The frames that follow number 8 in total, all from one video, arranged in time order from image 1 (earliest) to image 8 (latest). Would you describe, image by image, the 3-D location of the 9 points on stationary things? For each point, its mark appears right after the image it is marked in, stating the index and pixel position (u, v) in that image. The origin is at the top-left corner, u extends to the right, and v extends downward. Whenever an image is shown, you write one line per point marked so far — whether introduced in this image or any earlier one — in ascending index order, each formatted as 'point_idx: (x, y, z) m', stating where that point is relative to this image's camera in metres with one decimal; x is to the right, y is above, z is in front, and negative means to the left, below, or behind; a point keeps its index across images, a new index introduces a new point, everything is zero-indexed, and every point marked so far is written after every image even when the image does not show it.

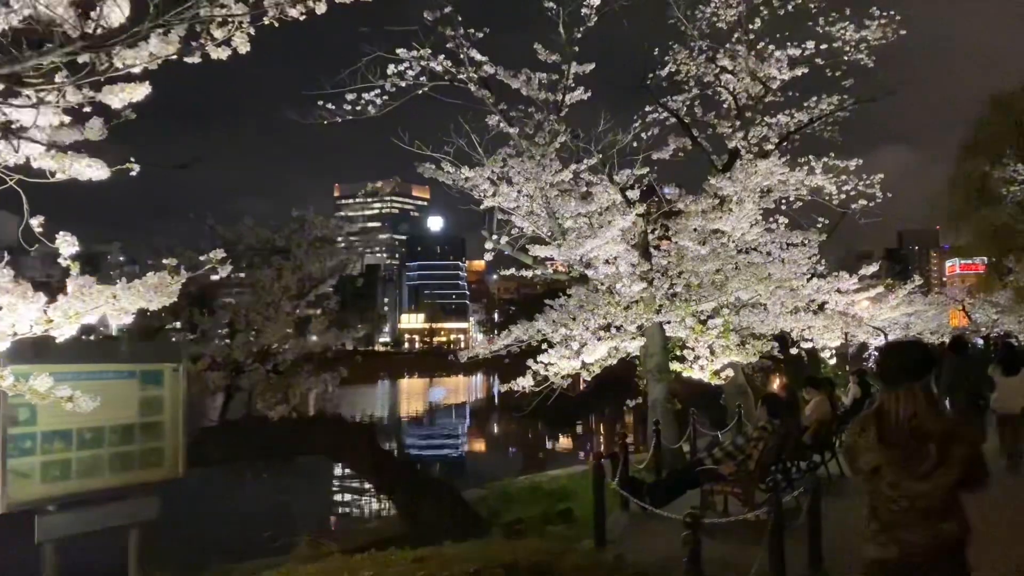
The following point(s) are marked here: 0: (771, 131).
0: (+4.8, +2.9, +16.1) m
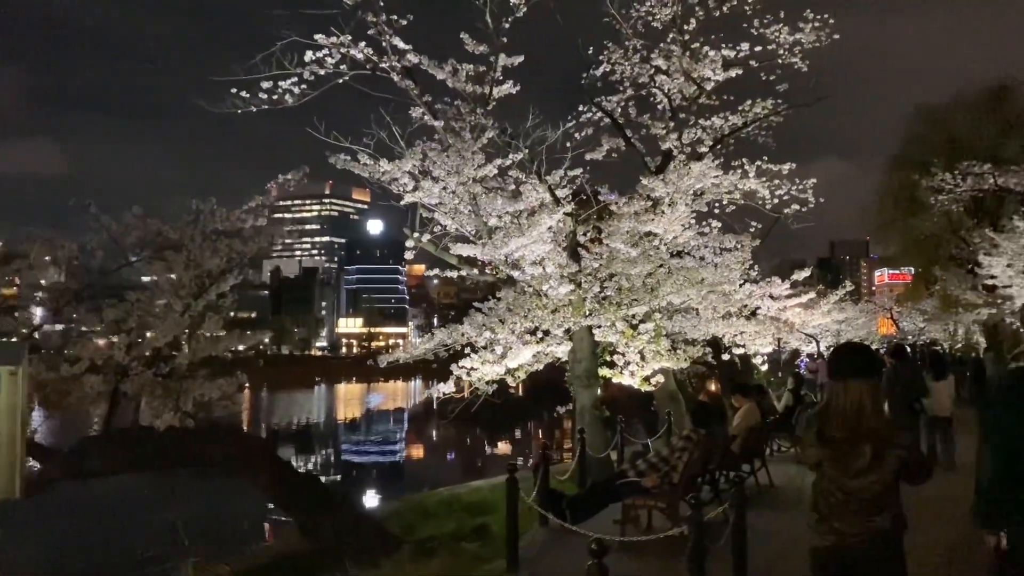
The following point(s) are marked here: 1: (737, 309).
0: (+3.5, +2.8, +15.8) m
1: (+4.1, -0.4, +15.7) m
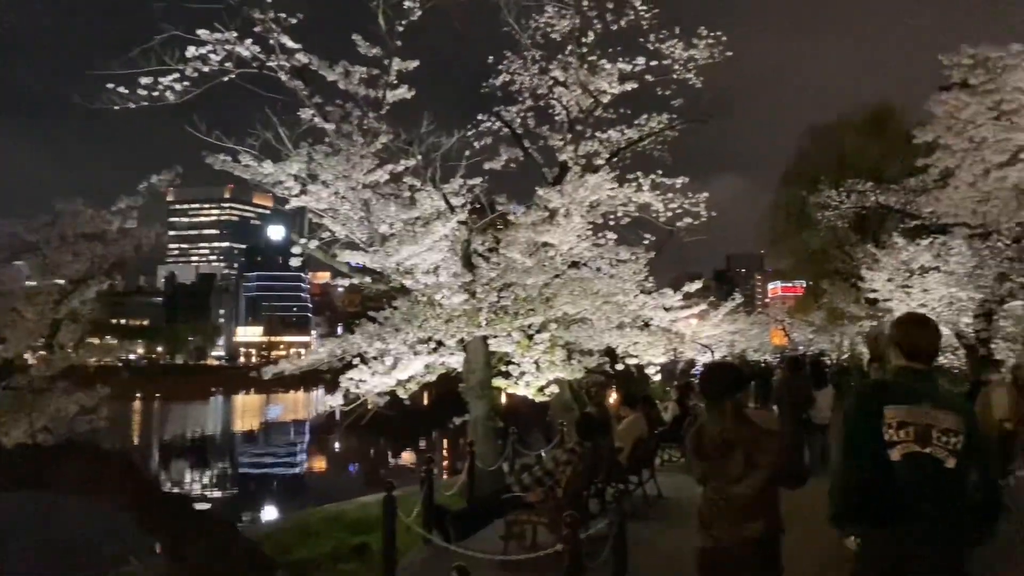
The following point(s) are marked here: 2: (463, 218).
0: (+1.6, +2.6, +15.9) m
1: (+2.2, -0.6, +15.8) m
2: (-0.7, +1.1, +13.3) m
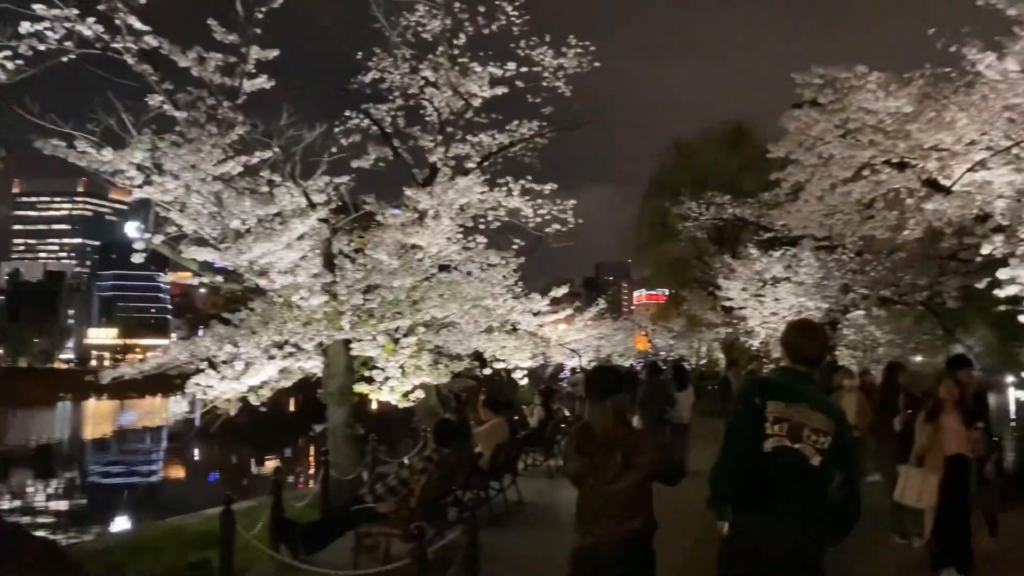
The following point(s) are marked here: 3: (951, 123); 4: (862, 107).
0: (-0.7, +2.5, +15.8) m
1: (-0.3, -0.7, +15.8) m
2: (-2.7, +1.1, +12.9) m
3: (+5.9, +2.2, +11.6) m
4: (+5.1, +2.7, +12.7) m
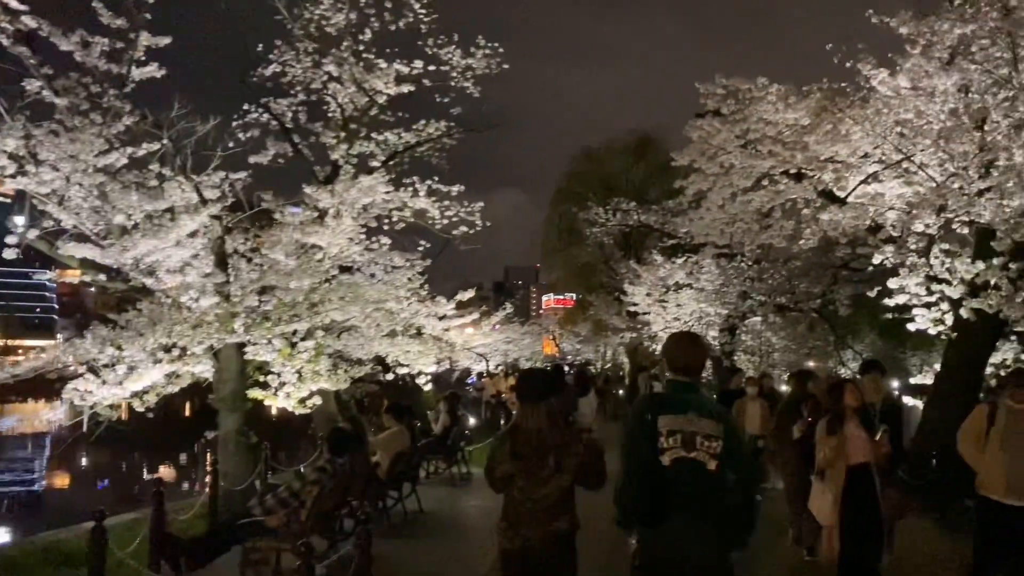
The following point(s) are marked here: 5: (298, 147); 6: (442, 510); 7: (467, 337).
0: (-2.4, +2.5, +15.4) m
1: (-2.0, -0.7, +15.4) m
2: (-4.1, +1.1, +12.3) m
3: (+4.6, +2.1, +12.0) m
4: (+3.7, +2.5, +13.0) m
5: (-3.7, +2.5, +15.2) m
6: (-0.8, -2.6, +10.4) m
7: (-0.9, -1.0, +18.1) m
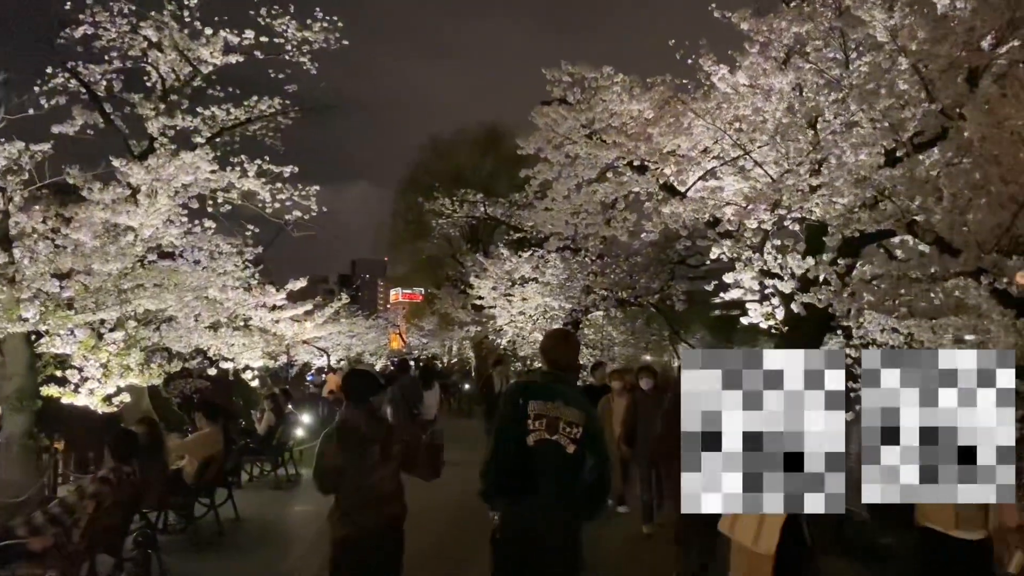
0: (-5.1, +2.7, +14.1) m
1: (-4.7, -0.5, +14.3) m
2: (-6.2, +1.3, +10.8) m
3: (+2.4, +2.2, +12.0) m
4: (+1.4, +2.6, +12.8) m
5: (-6.3, +2.7, +13.8) m
6: (-2.7, -2.5, +9.5) m
7: (-4.1, -0.8, +17.1) m
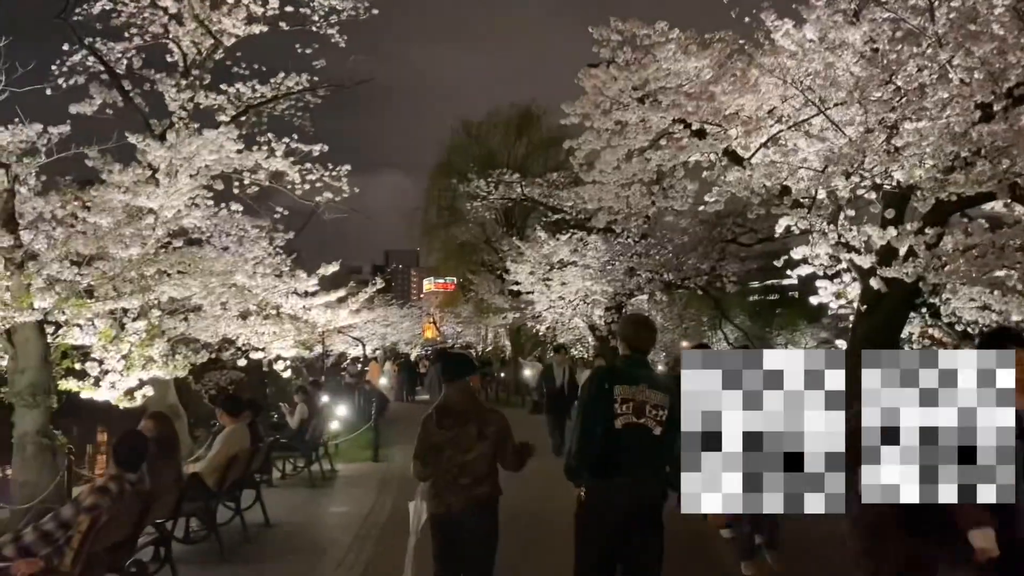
0: (-4.4, +2.9, +13.4) m
1: (-4.0, -0.3, +13.5) m
2: (-5.6, +1.5, +10.1) m
3: (+3.0, +2.5, +10.9) m
4: (+2.0, +2.9, +11.8) m
5: (-5.7, +2.9, +13.0) m
6: (-2.2, -2.3, +8.7) m
7: (-3.3, -0.5, +16.3) m
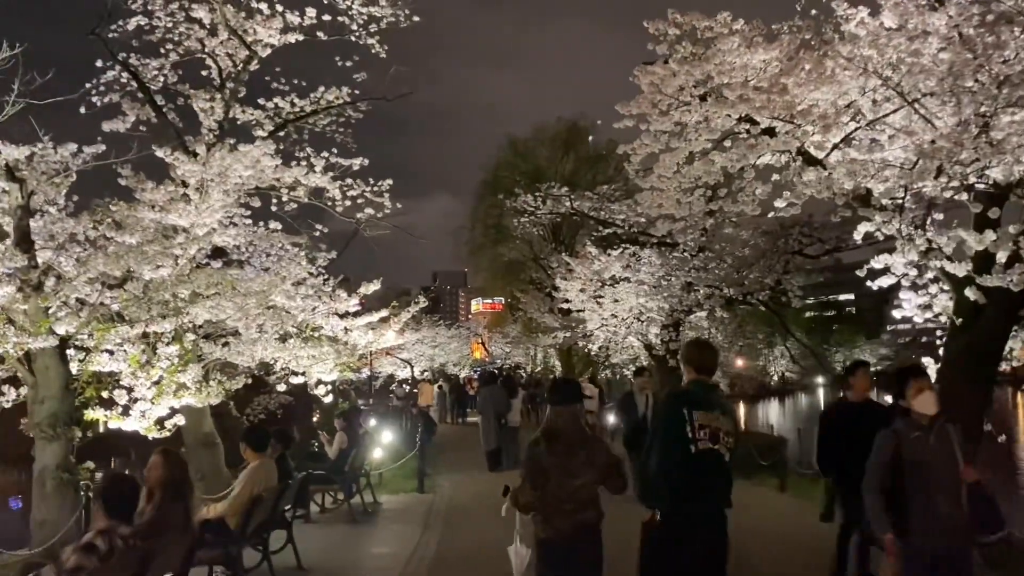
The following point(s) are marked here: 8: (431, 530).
0: (-3.7, +2.6, +12.8) m
1: (-3.2, -0.6, +12.9) m
2: (-5.1, +1.2, +9.6) m
3: (+3.6, +2.3, +10.0) m
4: (+2.6, +2.8, +10.9) m
5: (-5.0, +2.6, +12.5) m
6: (-1.6, -2.5, +7.9) m
7: (-2.4, -0.9, +15.6) m
8: (-0.9, -2.6, +9.4) m
